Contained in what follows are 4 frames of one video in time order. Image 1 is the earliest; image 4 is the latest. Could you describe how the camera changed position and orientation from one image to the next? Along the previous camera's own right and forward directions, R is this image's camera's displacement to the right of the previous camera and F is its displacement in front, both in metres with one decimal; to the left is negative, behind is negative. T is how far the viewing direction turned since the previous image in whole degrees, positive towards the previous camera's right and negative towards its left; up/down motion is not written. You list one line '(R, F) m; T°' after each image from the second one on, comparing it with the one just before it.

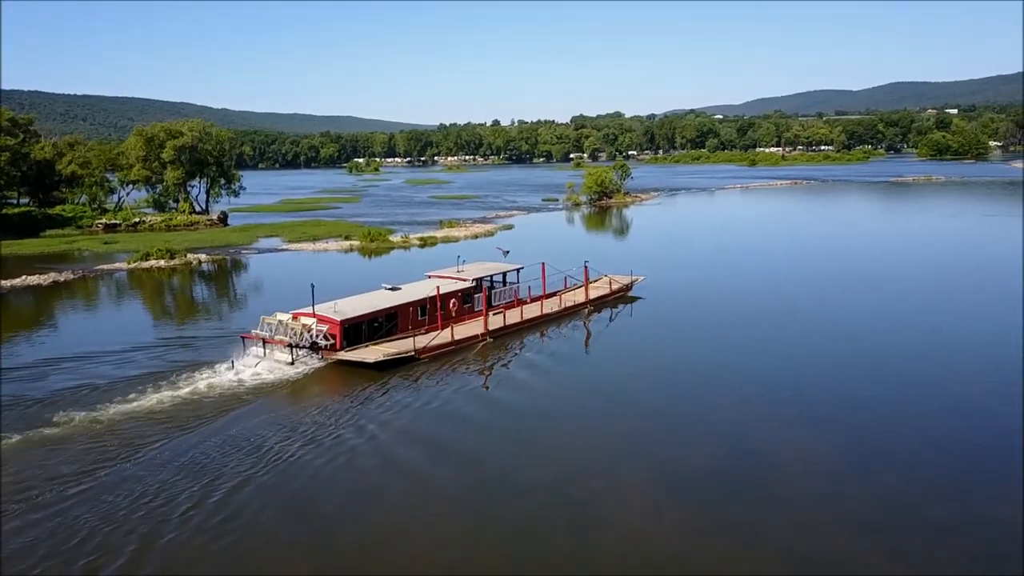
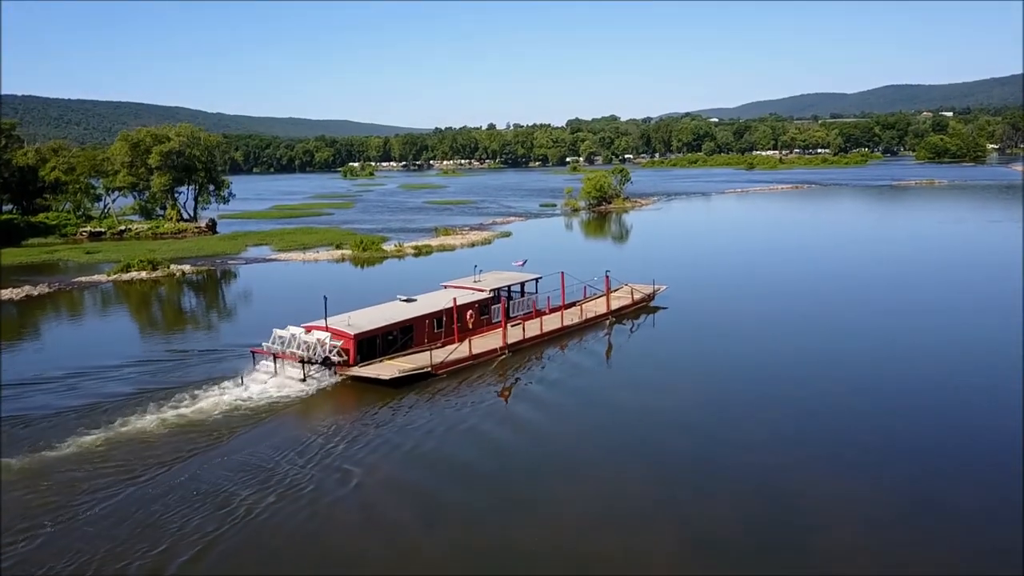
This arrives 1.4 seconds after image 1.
(-0.5, +0.6) m; +1°
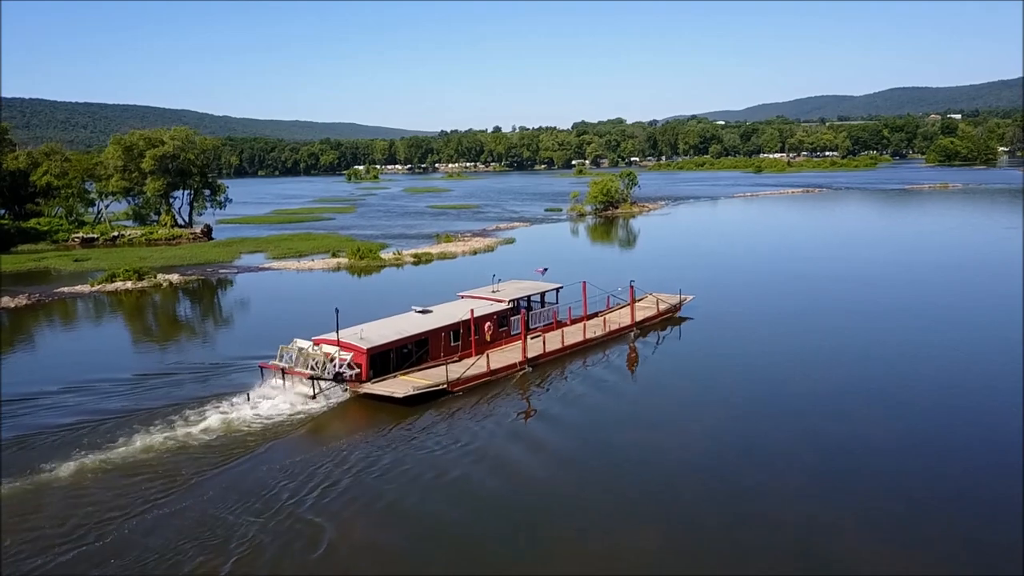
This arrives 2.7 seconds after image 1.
(-0.3, +0.6) m; 0°
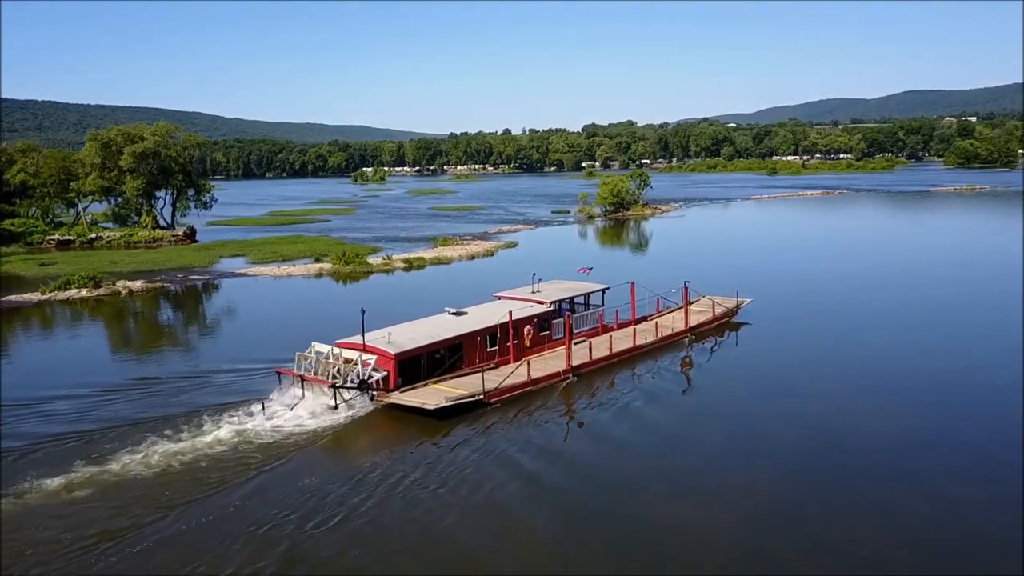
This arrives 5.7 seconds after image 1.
(-0.6, +1.2) m; 0°
